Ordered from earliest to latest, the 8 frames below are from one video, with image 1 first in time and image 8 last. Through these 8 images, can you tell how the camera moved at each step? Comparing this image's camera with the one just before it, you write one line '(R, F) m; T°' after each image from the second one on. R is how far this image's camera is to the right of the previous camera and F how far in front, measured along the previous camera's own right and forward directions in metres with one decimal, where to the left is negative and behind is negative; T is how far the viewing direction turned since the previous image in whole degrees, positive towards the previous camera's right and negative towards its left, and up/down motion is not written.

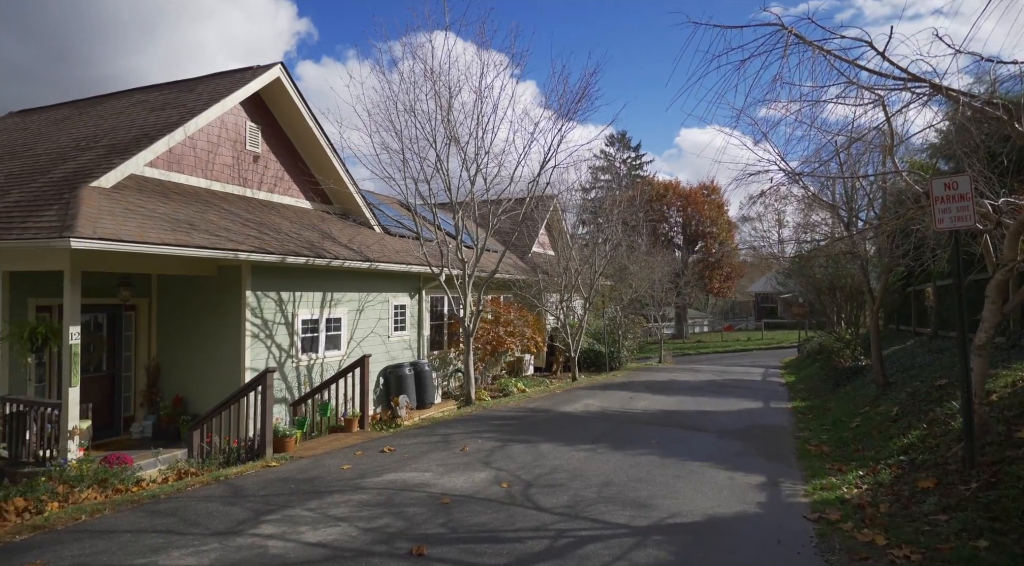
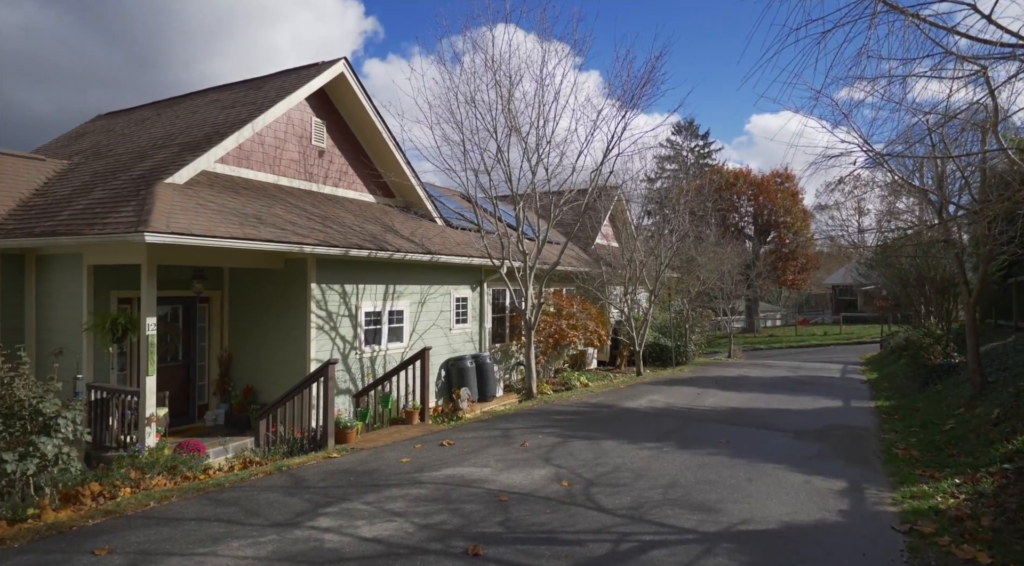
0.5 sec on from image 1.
(0.0, +0.2) m; -5°
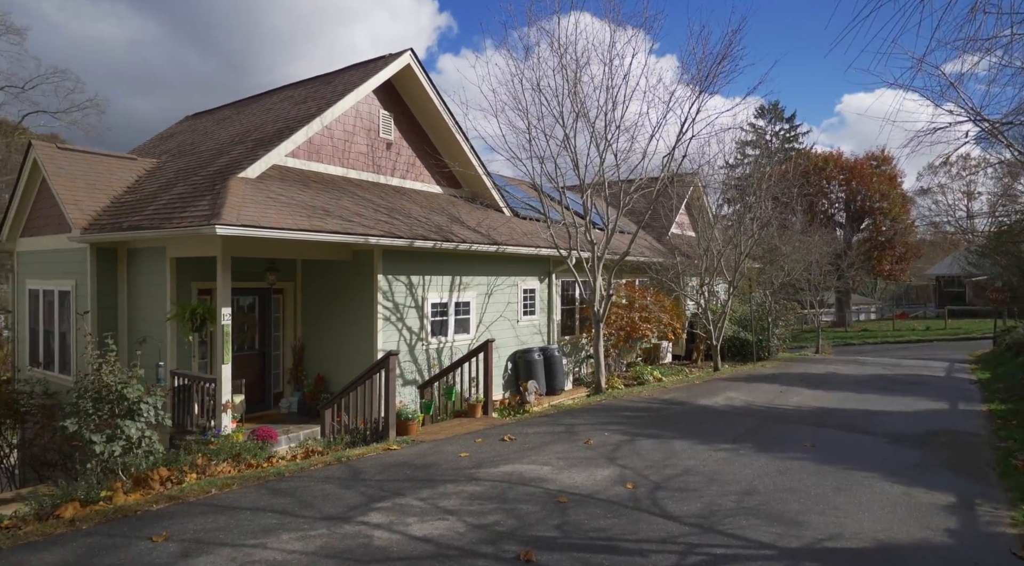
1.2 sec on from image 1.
(+0.1, +0.4) m; -6°
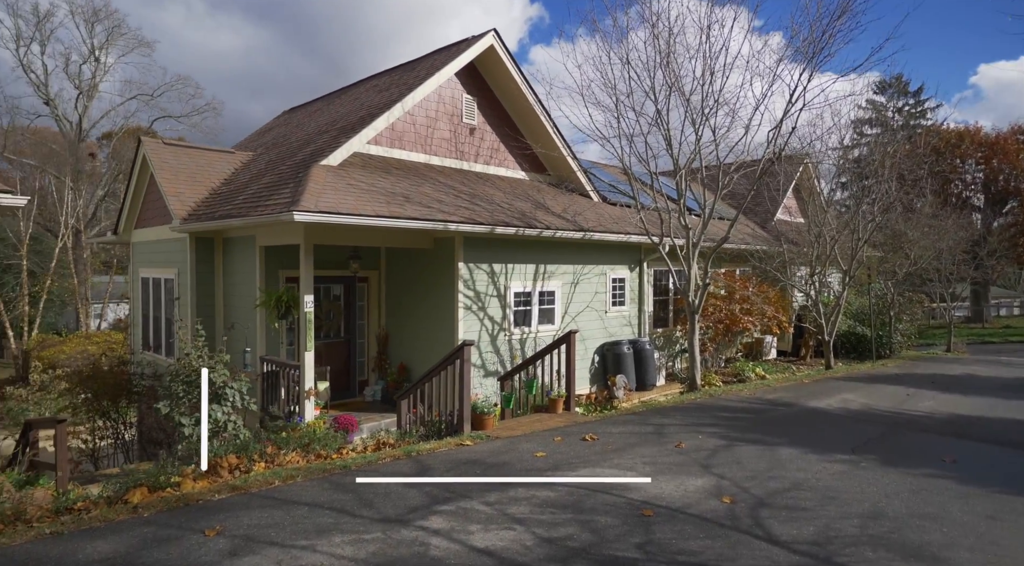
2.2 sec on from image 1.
(+0.1, +0.6) m; -7°
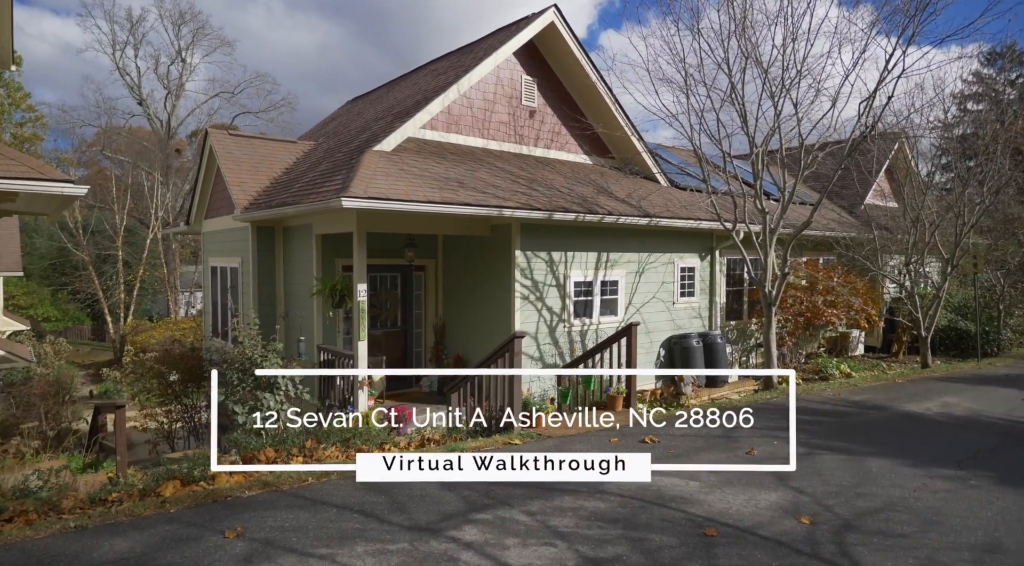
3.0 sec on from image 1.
(+0.2, +0.5) m; -6°
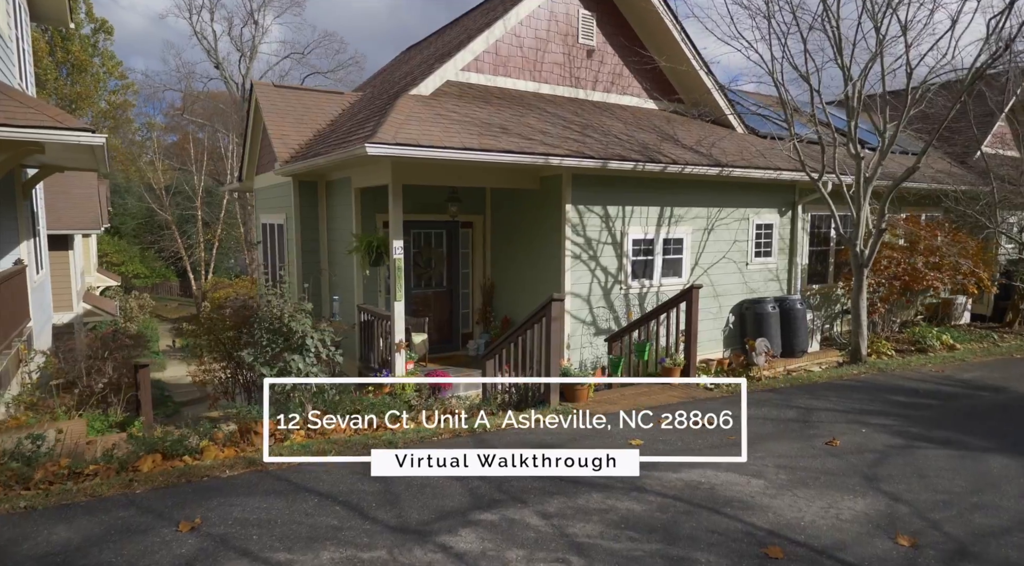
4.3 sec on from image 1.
(+0.3, +1.0) m; -6°
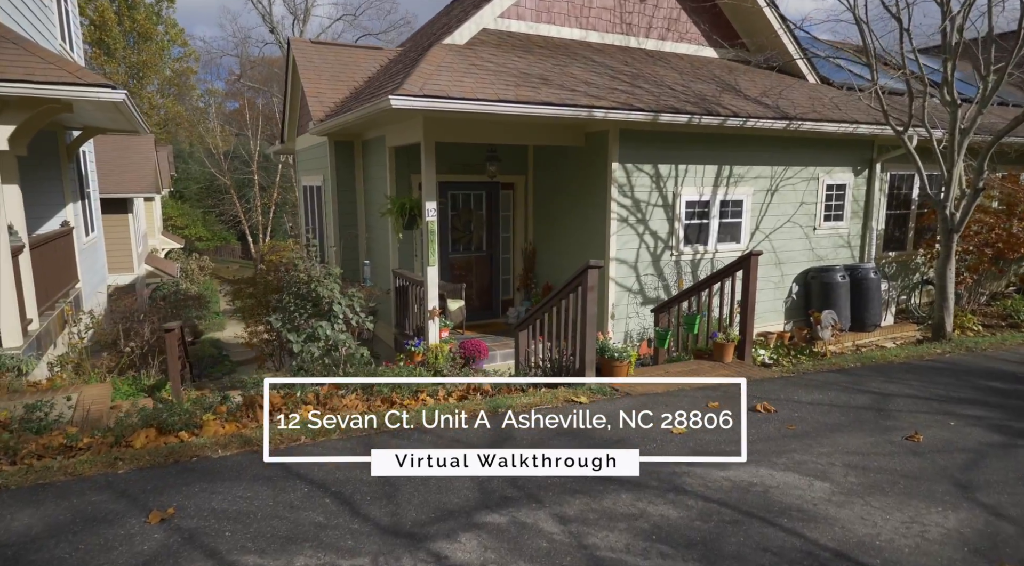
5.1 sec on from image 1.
(+0.2, +0.6) m; -4°
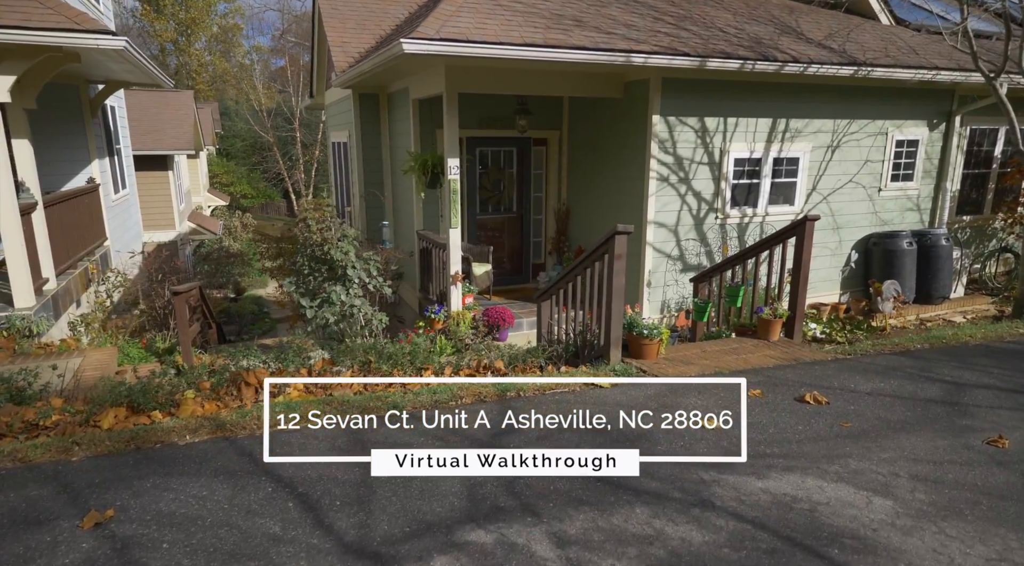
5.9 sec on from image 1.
(+0.2, +0.6) m; -4°
